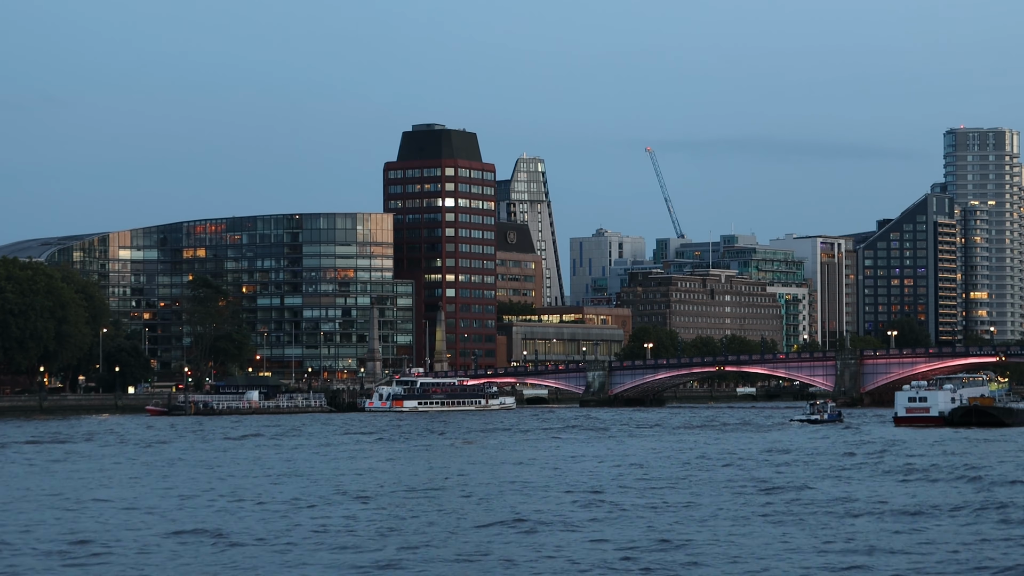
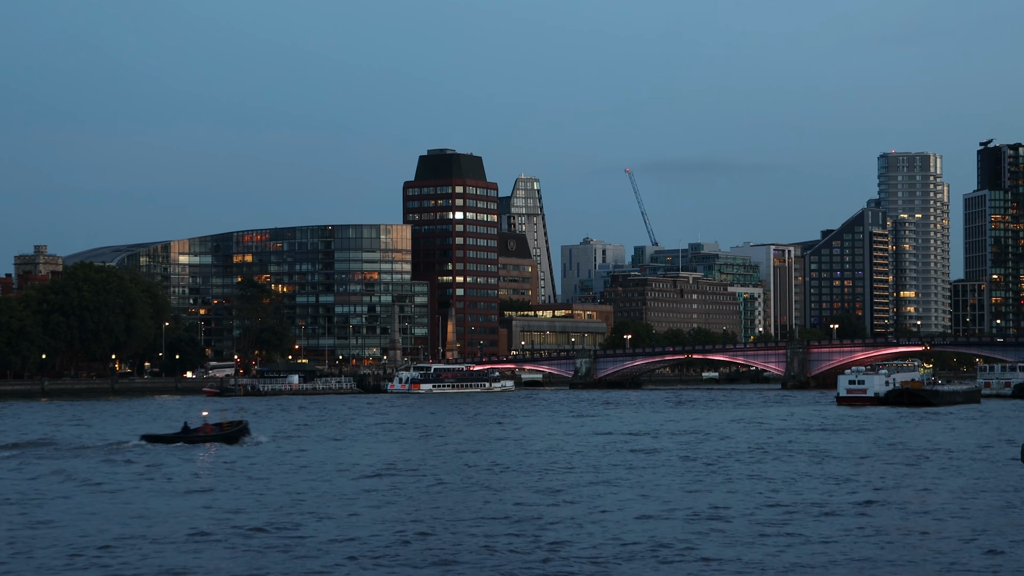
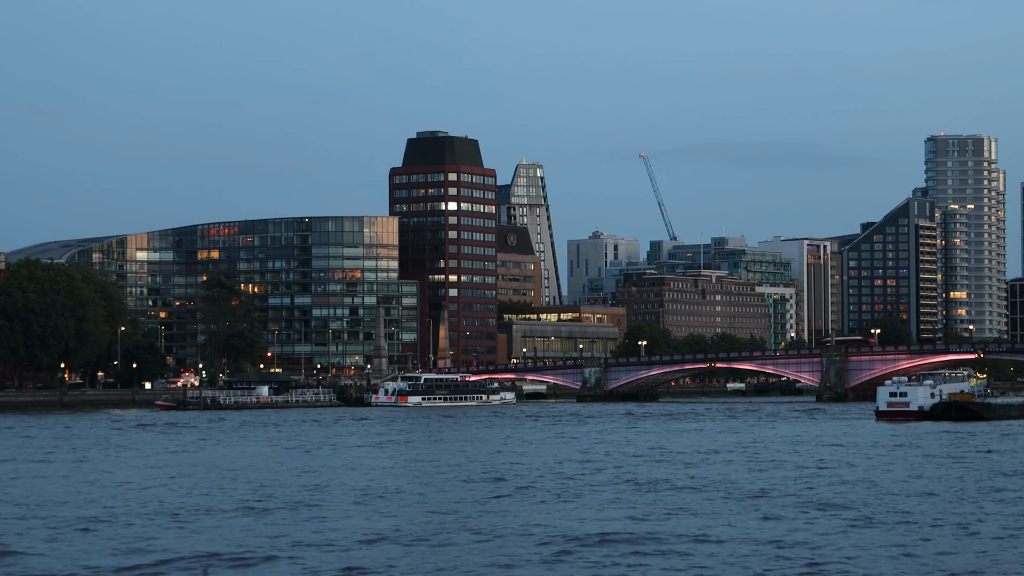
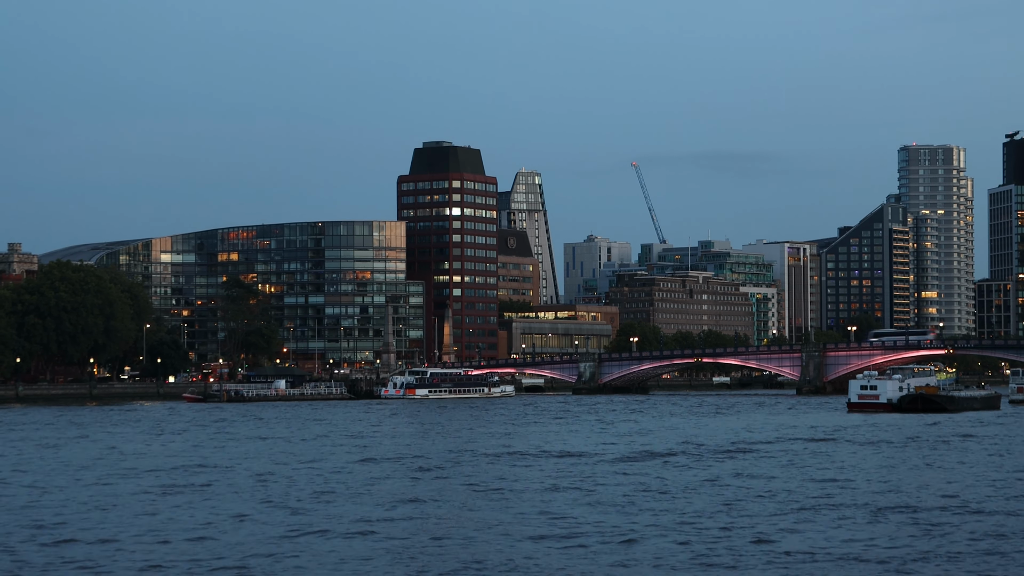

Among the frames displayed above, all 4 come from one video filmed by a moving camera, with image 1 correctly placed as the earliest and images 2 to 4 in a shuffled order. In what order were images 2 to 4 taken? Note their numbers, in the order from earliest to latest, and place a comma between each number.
3, 4, 2
